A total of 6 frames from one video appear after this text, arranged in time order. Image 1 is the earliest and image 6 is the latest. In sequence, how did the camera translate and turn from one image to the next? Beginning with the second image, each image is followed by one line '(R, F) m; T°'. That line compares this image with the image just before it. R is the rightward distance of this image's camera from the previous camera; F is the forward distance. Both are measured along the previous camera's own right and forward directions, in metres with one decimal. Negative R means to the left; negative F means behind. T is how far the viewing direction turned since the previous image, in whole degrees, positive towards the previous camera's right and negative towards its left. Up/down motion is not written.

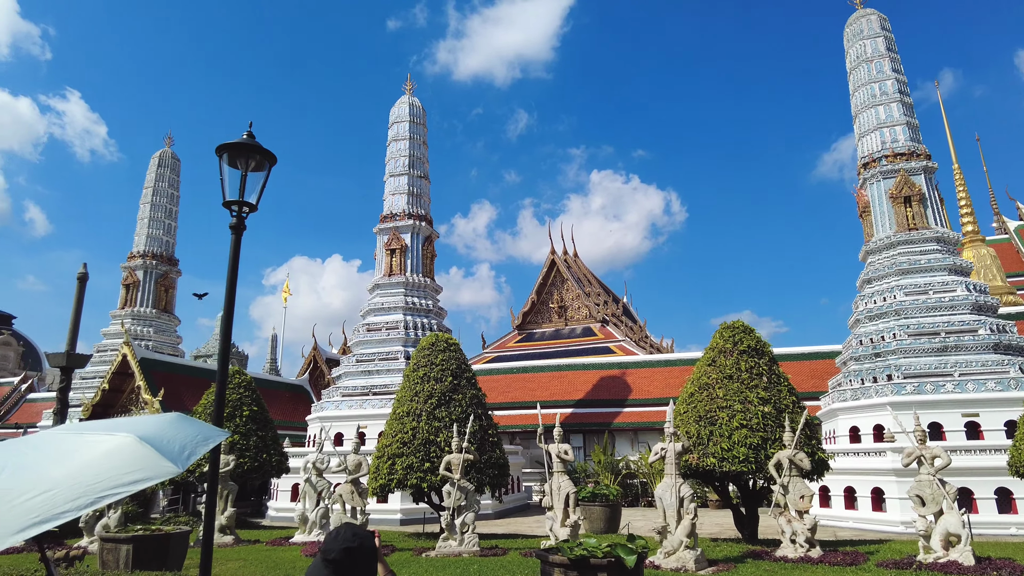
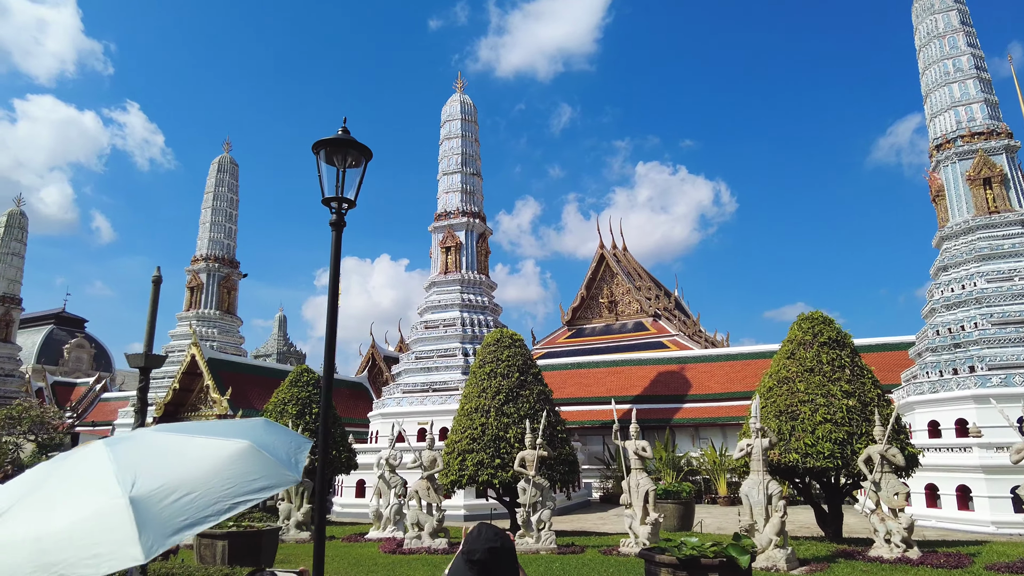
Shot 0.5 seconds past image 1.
(-0.4, +0.1) m; -4°
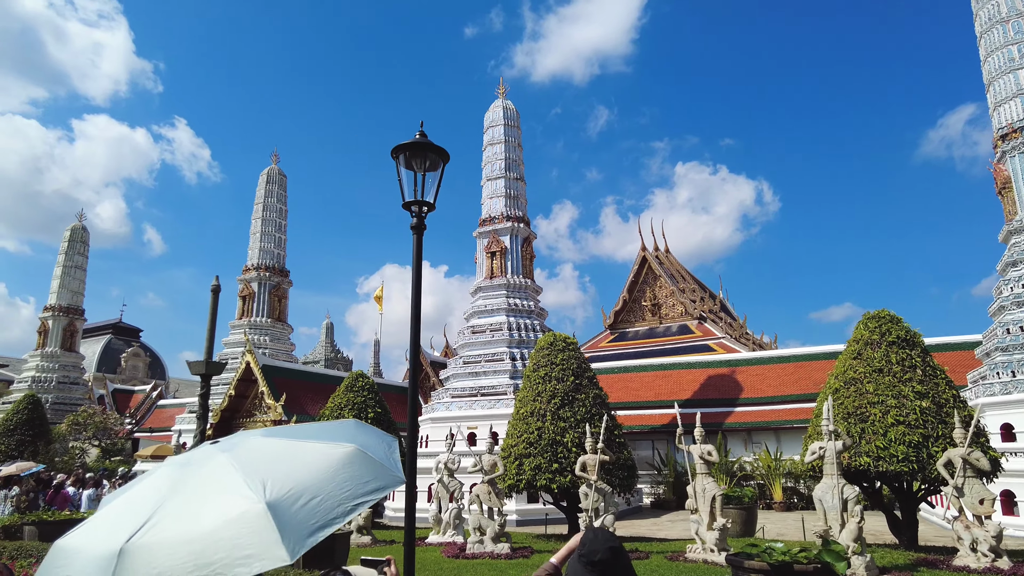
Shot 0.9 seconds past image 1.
(-0.3, 0.0) m; -3°
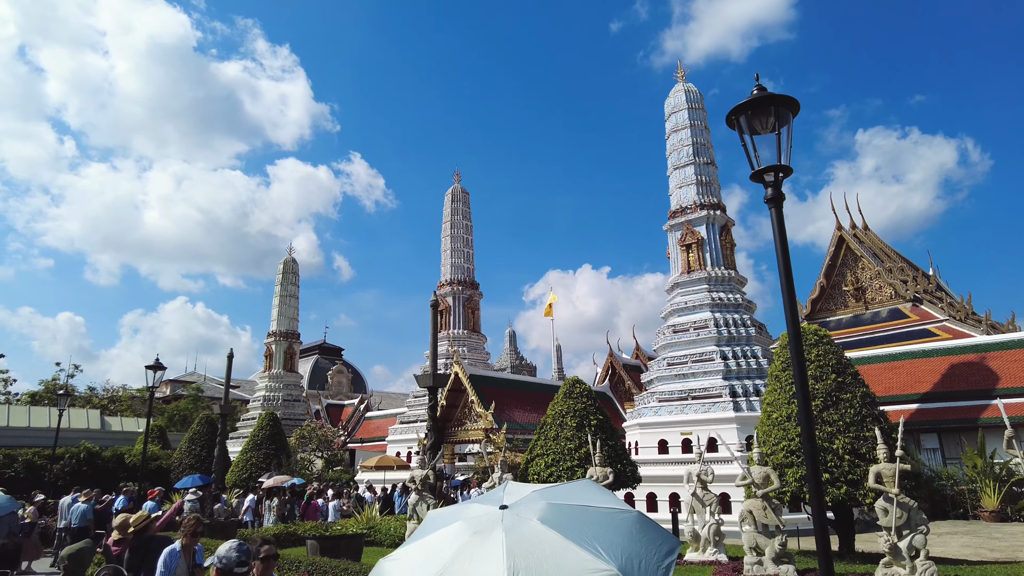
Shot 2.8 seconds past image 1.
(-1.3, +0.6) m; -14°
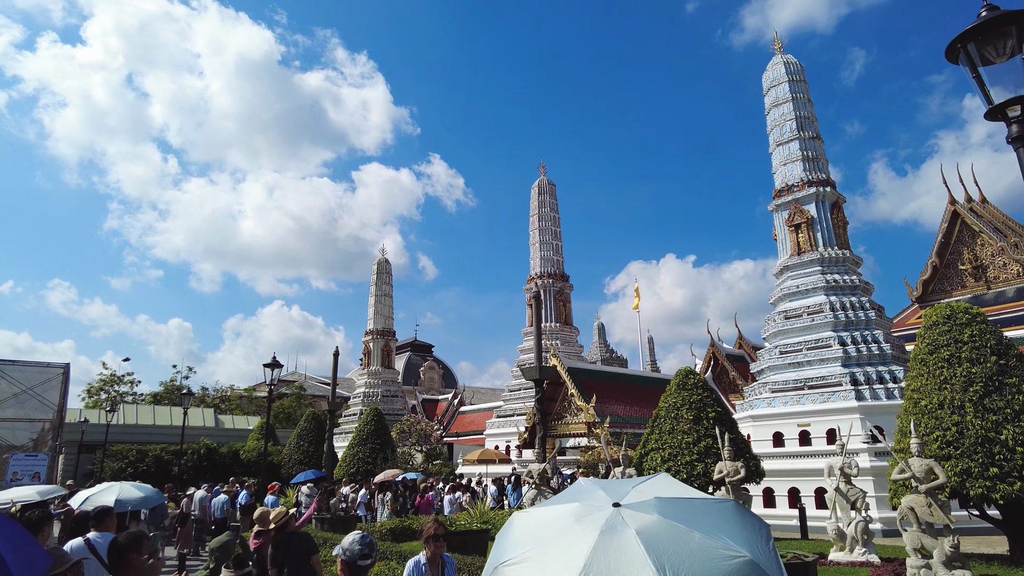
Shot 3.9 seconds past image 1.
(-0.6, +0.4) m; -7°
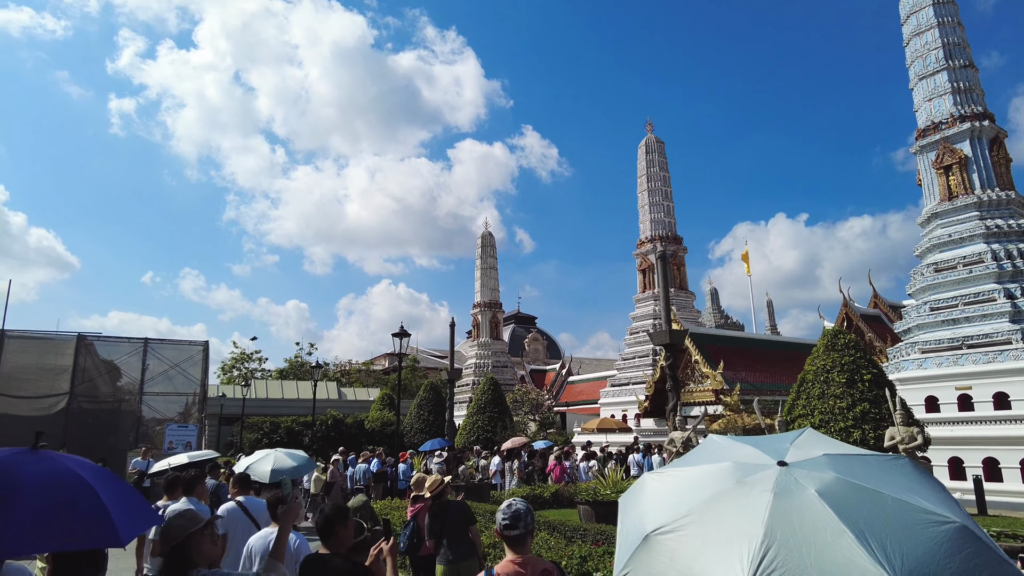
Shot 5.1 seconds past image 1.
(-0.6, +0.5) m; -9°
